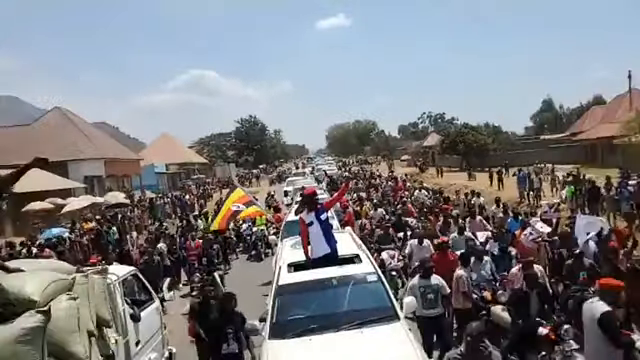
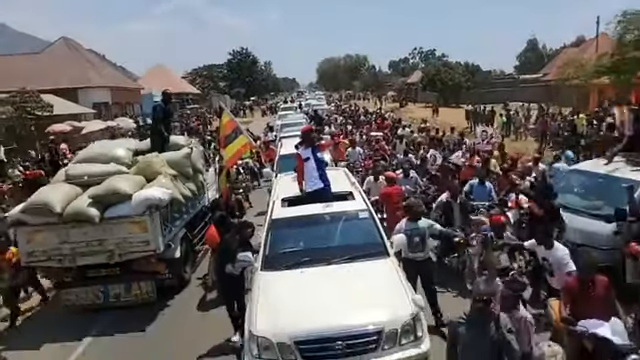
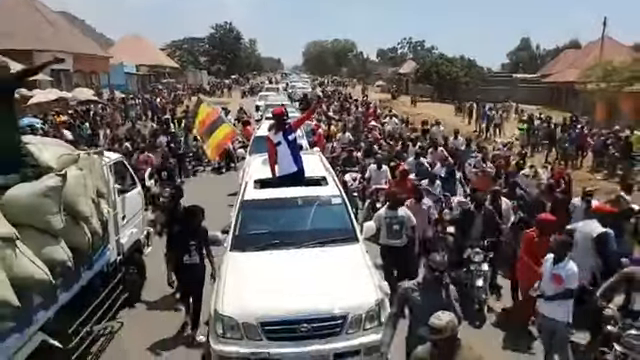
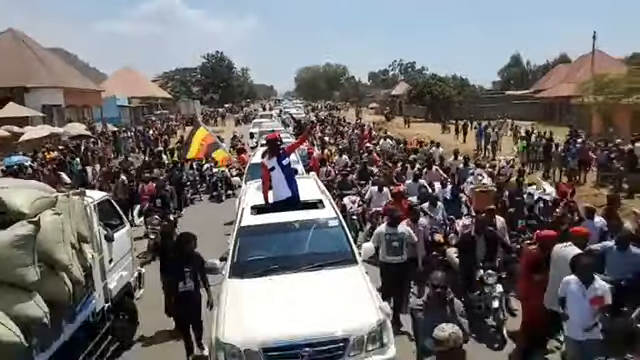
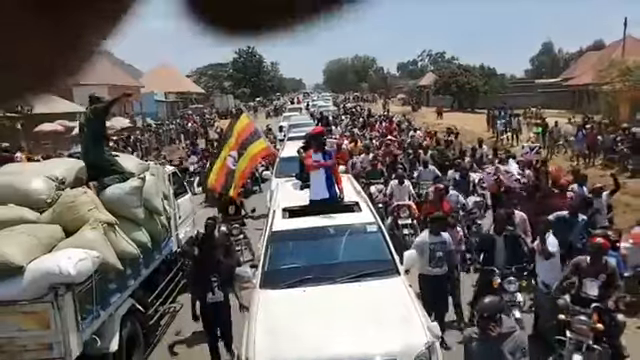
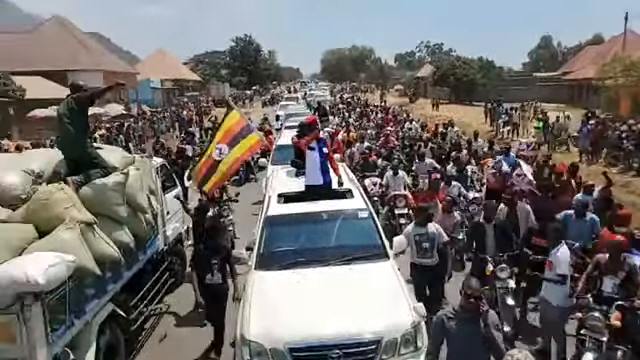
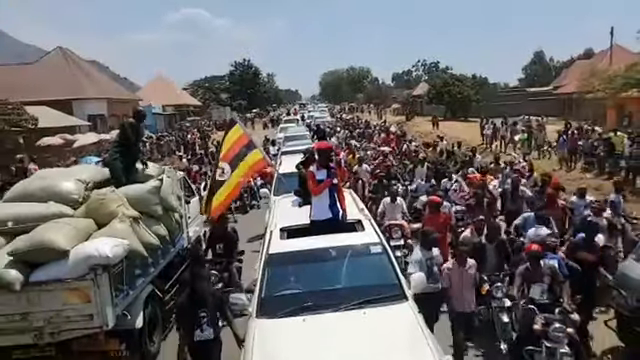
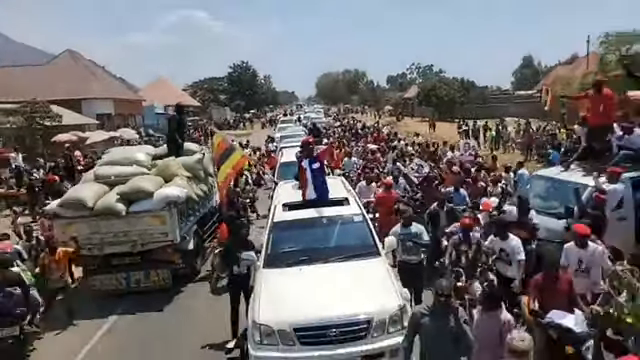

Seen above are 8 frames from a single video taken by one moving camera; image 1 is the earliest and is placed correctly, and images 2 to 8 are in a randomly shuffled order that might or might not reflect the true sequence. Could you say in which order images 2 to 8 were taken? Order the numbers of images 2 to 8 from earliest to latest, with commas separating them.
4, 3, 6, 5, 7, 2, 8
